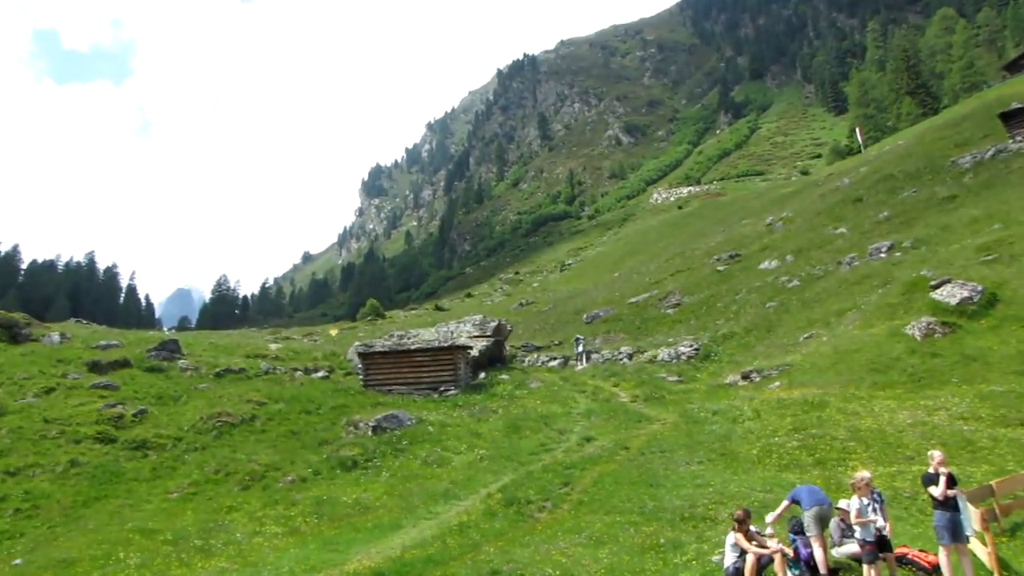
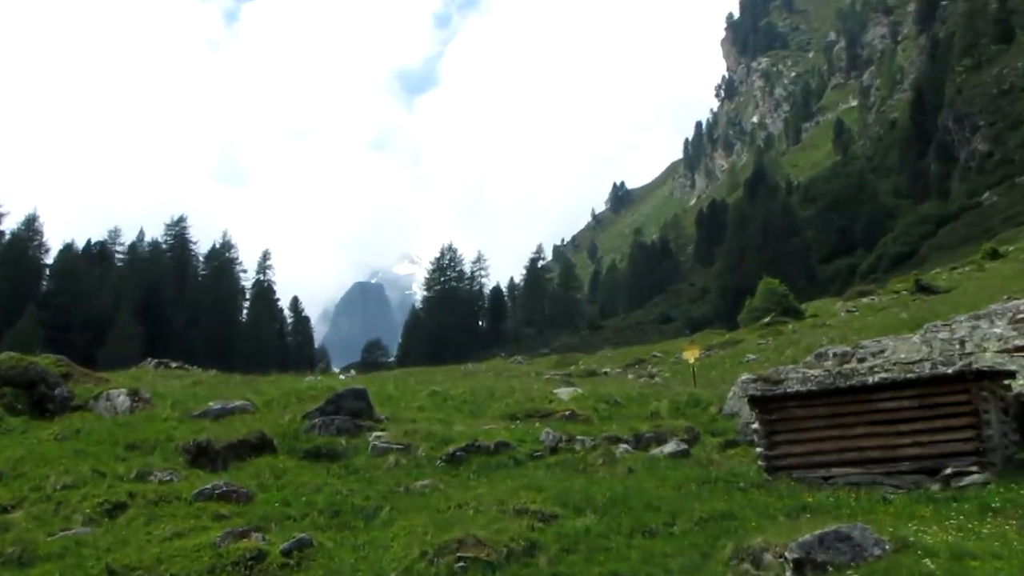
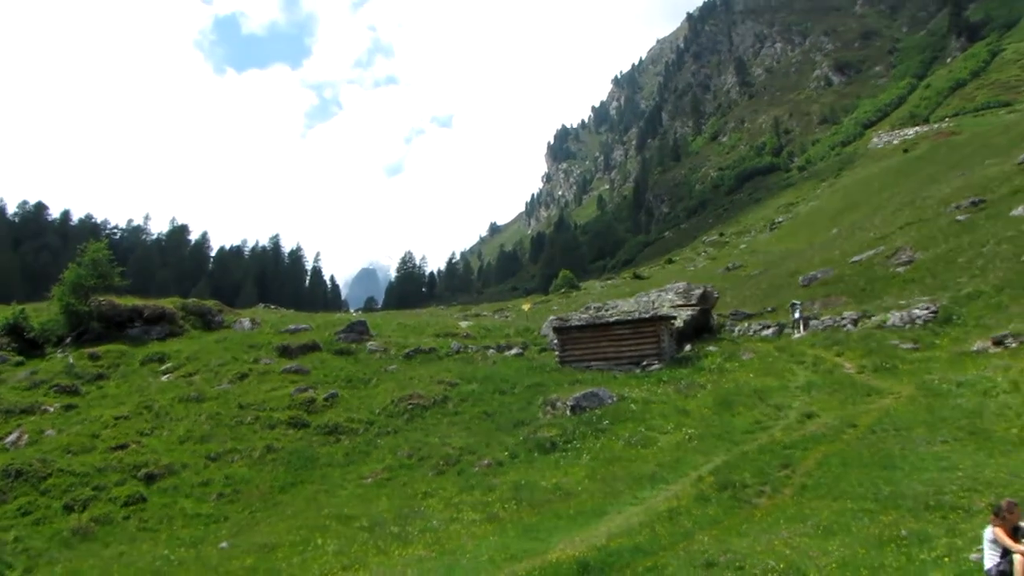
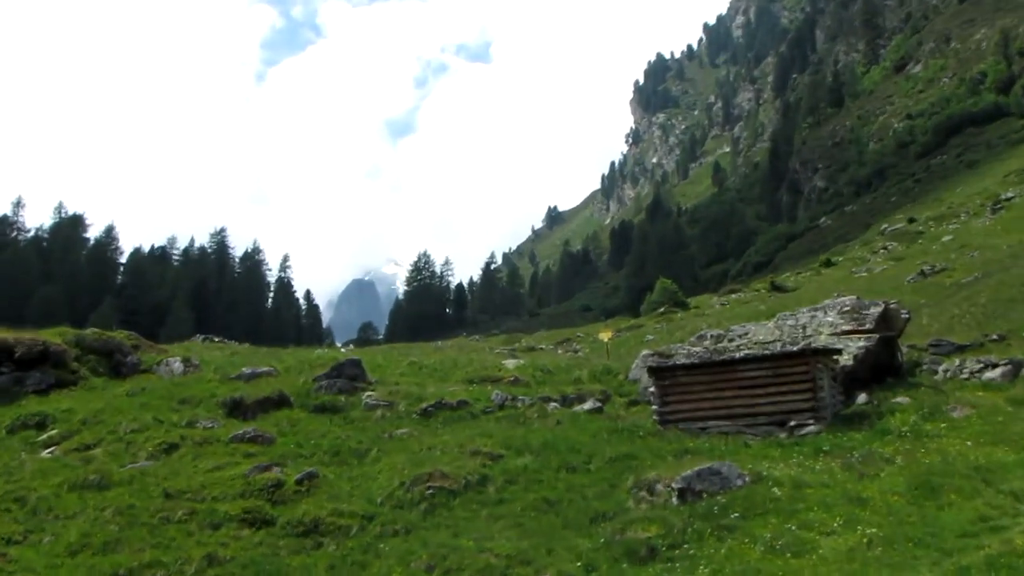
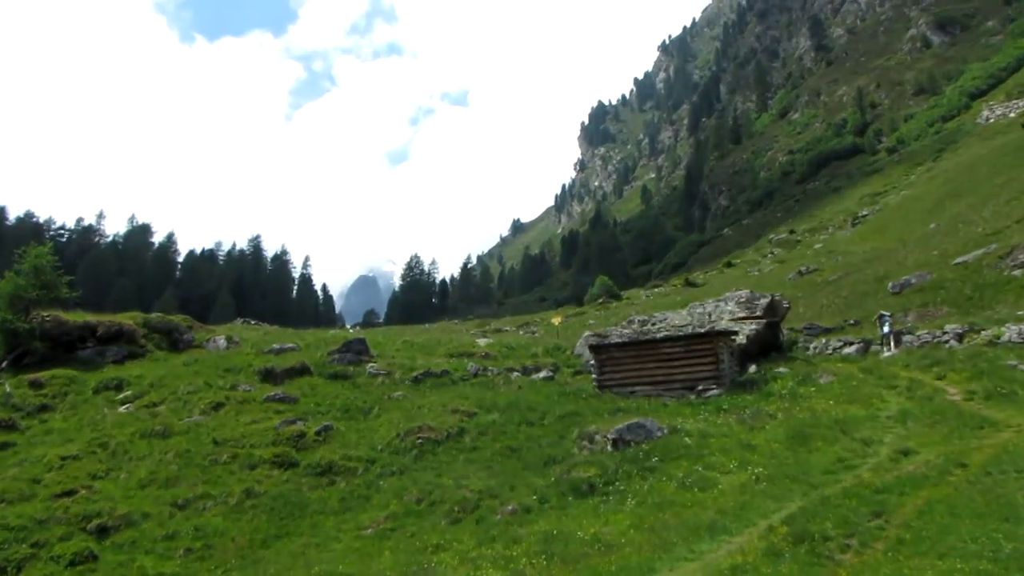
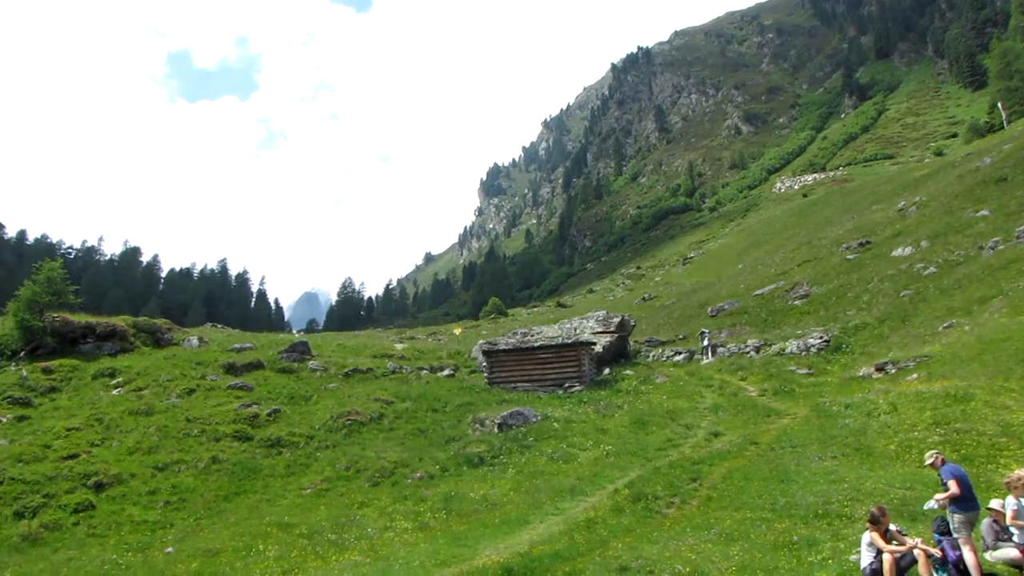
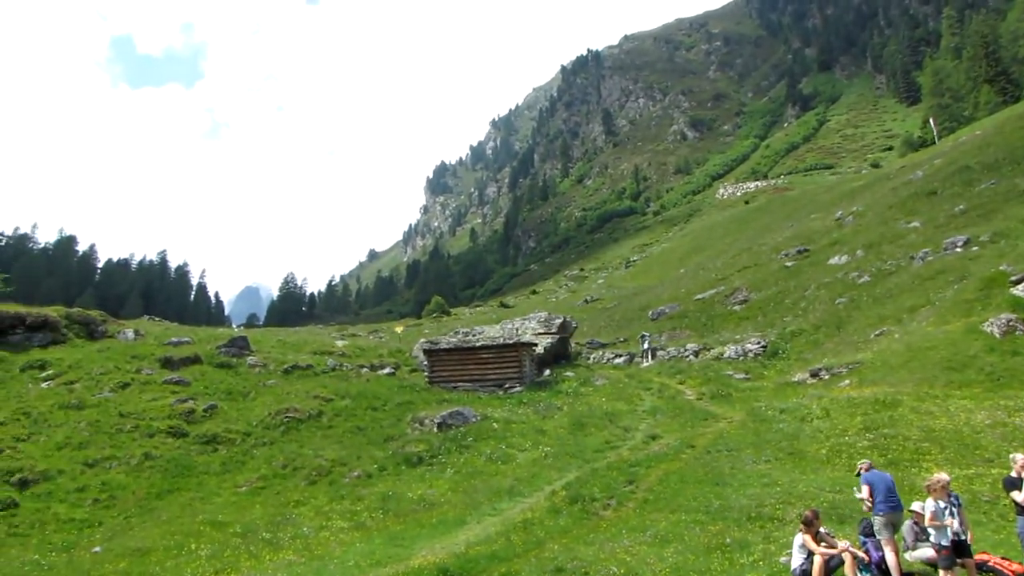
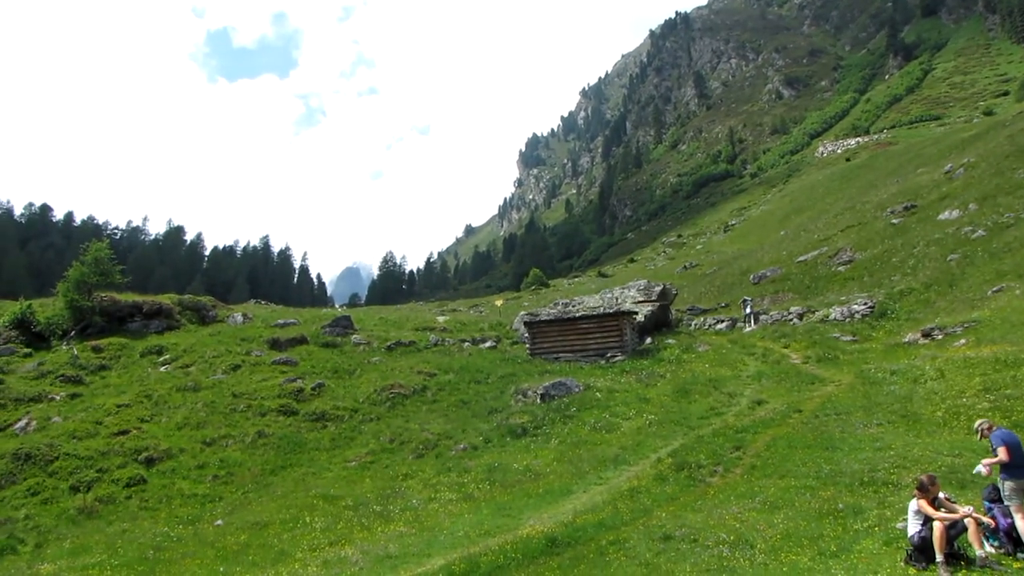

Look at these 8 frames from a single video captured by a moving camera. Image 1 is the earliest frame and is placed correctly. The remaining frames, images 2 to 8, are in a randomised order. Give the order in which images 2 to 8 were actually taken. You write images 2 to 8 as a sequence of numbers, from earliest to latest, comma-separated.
7, 6, 8, 3, 5, 4, 2
